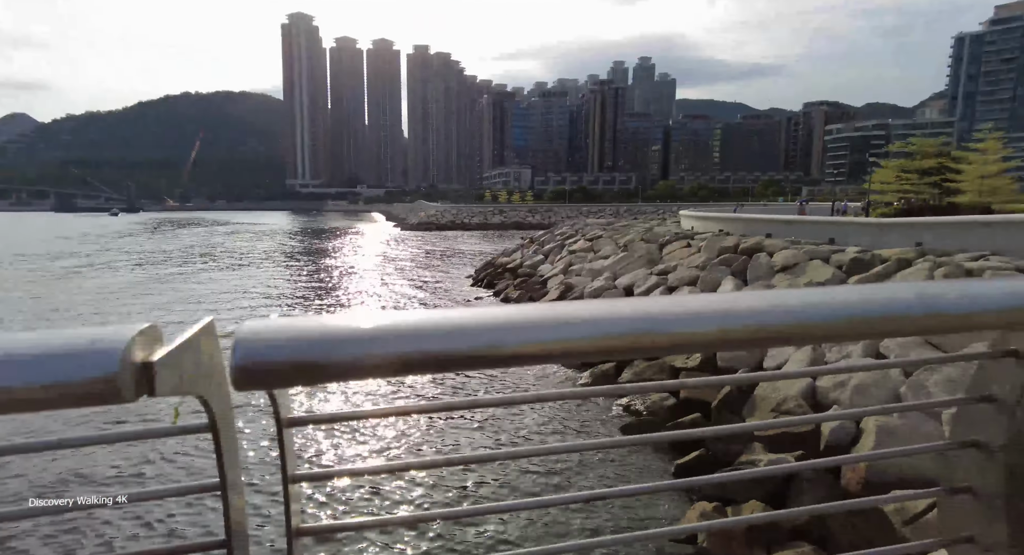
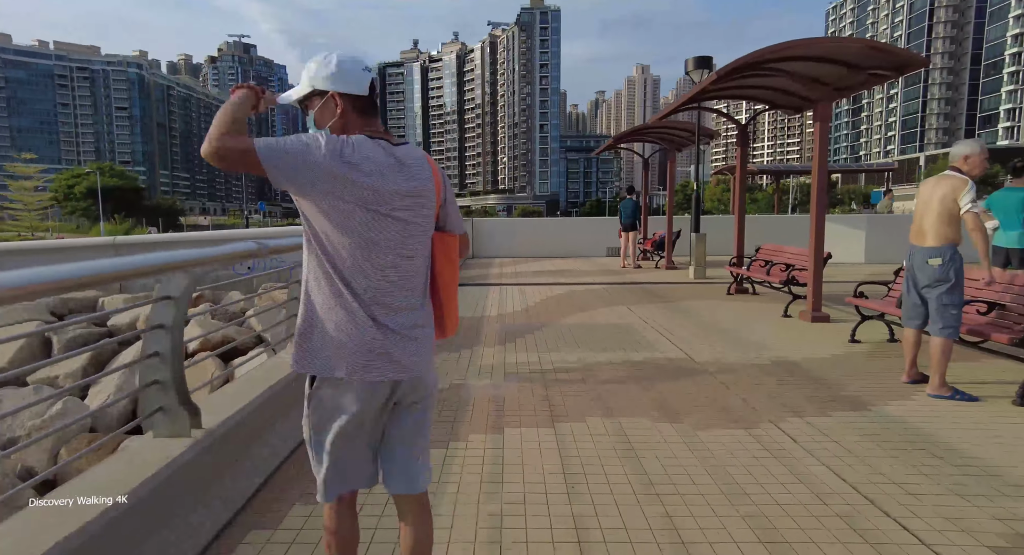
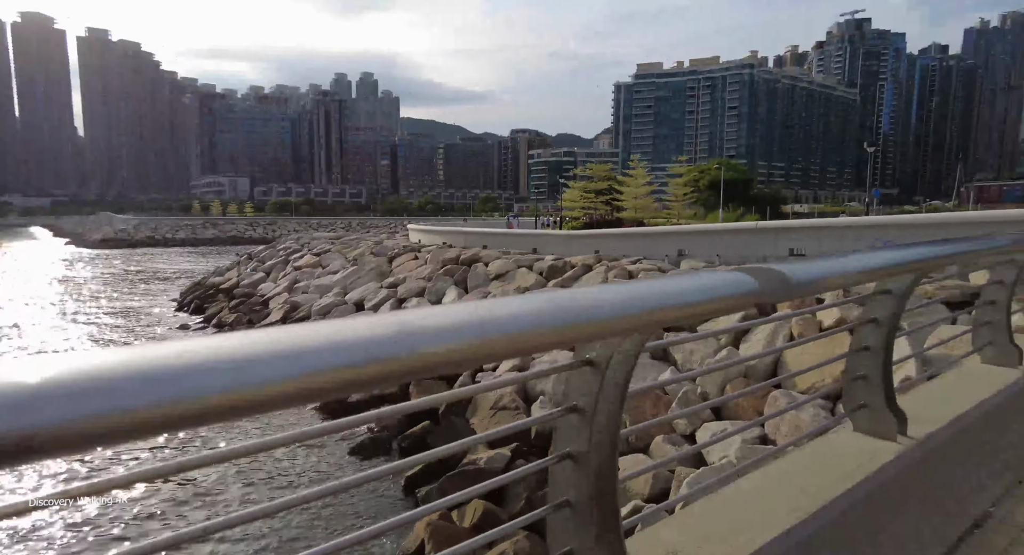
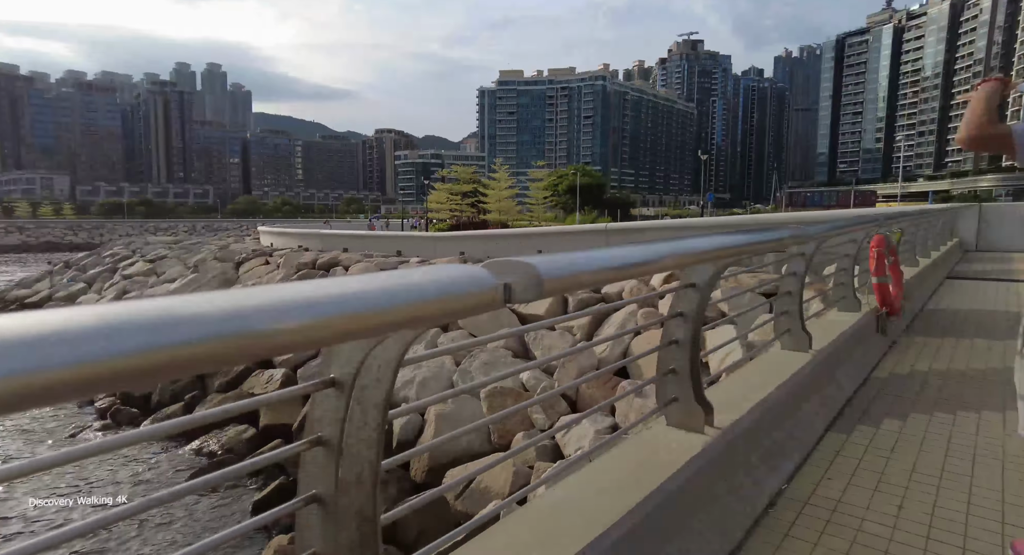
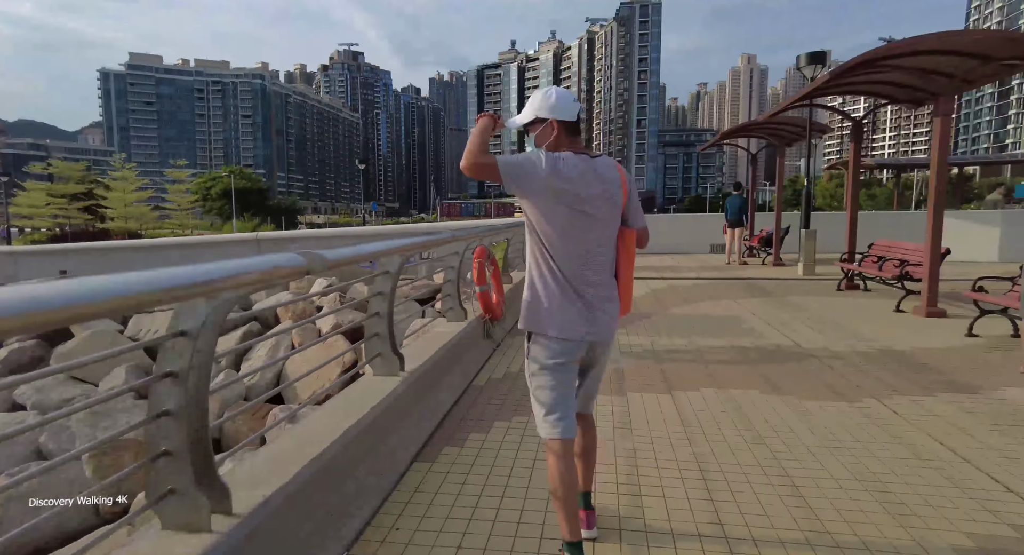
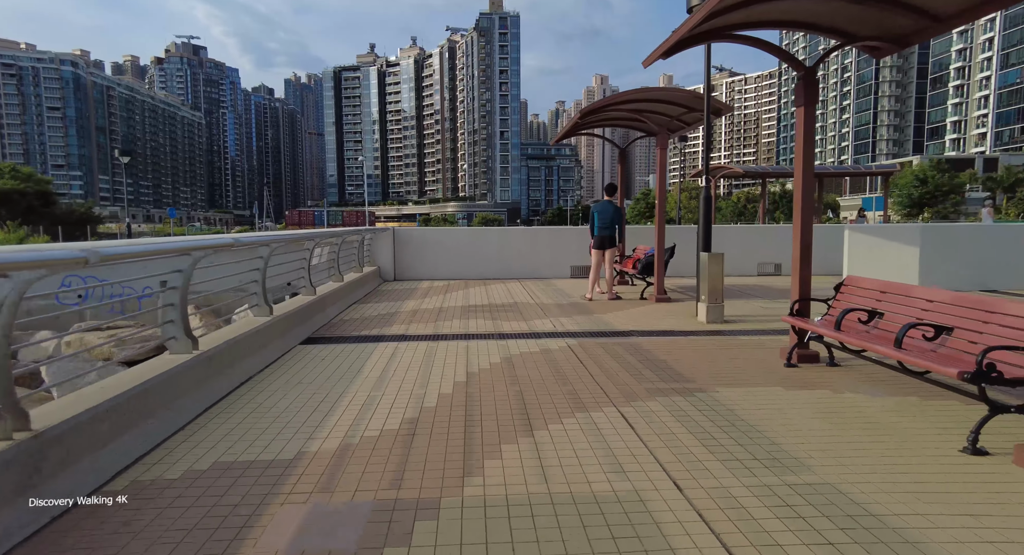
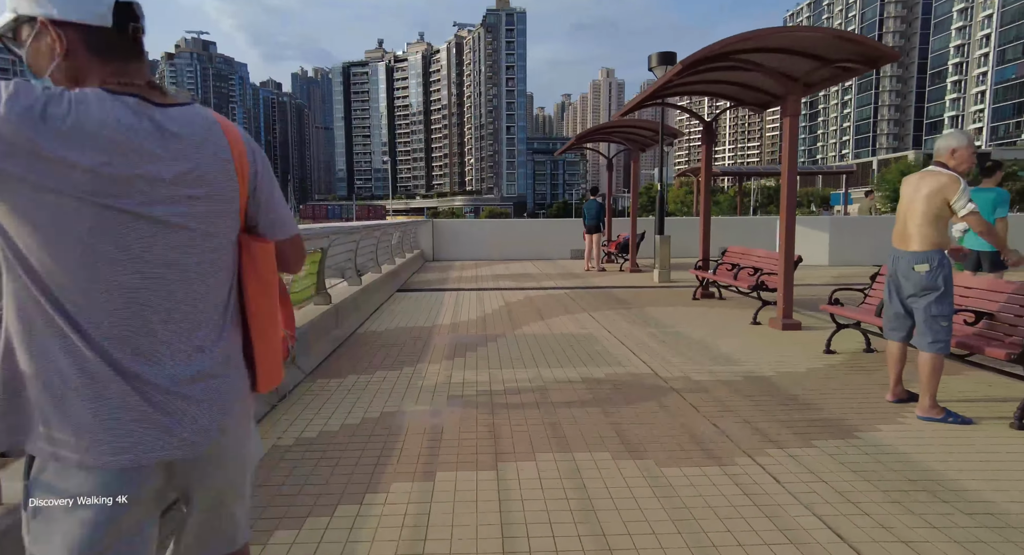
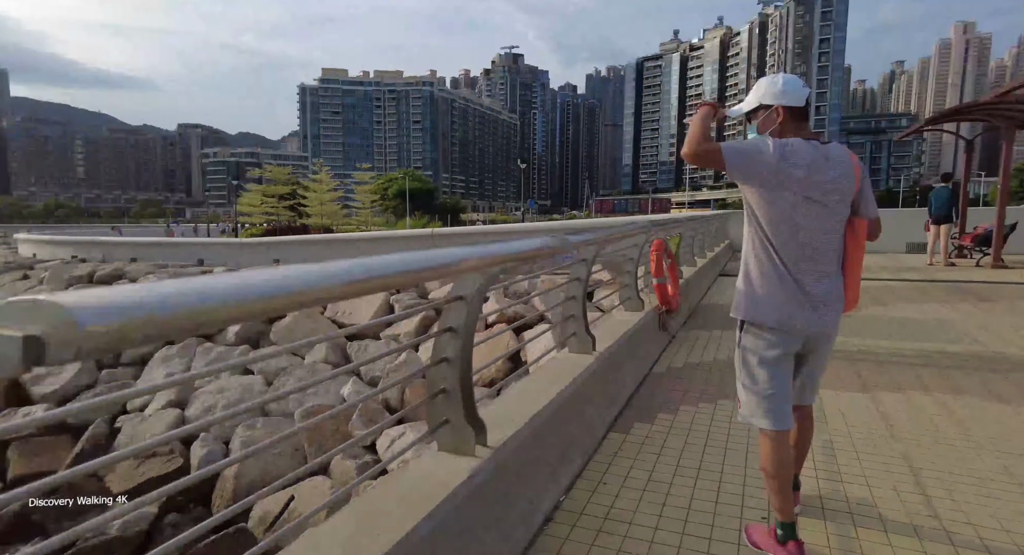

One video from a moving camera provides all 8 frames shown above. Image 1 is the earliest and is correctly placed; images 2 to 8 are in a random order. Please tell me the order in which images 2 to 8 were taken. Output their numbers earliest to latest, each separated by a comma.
3, 4, 8, 5, 2, 7, 6
